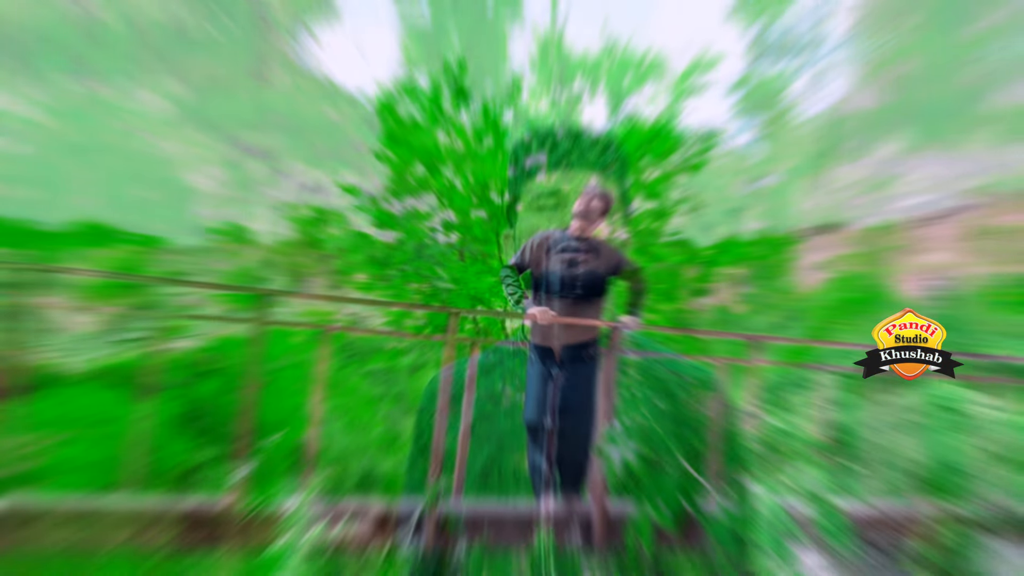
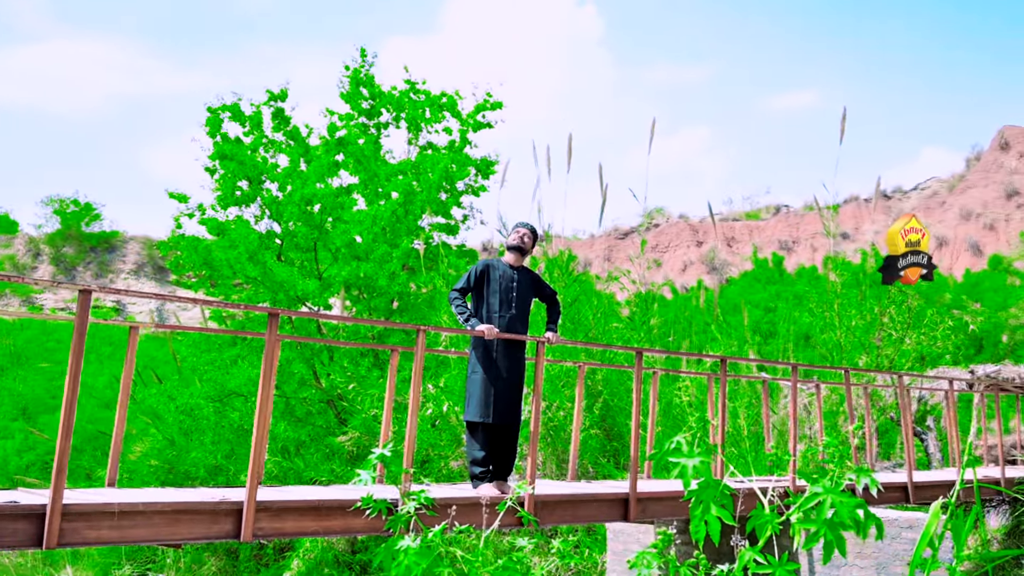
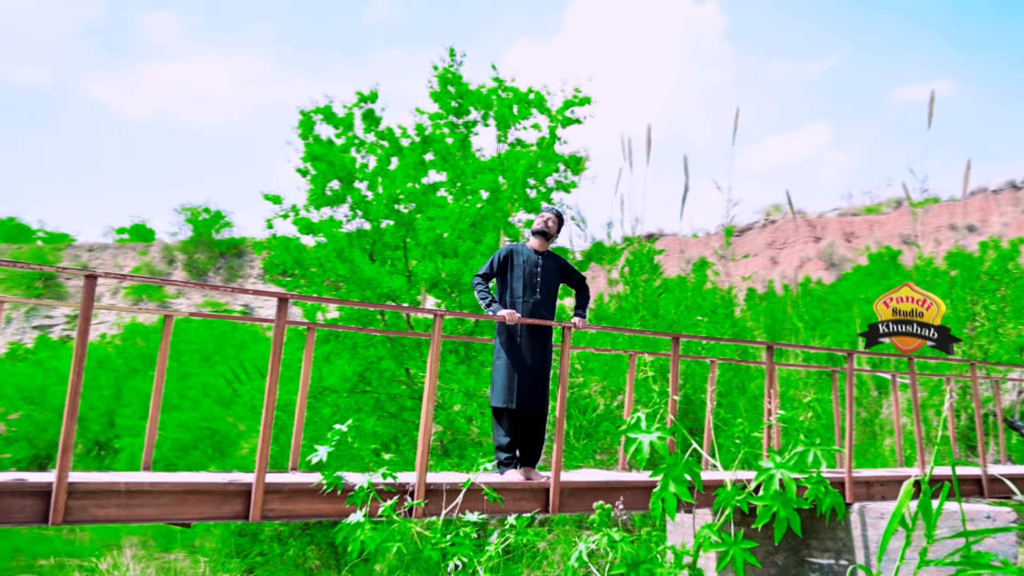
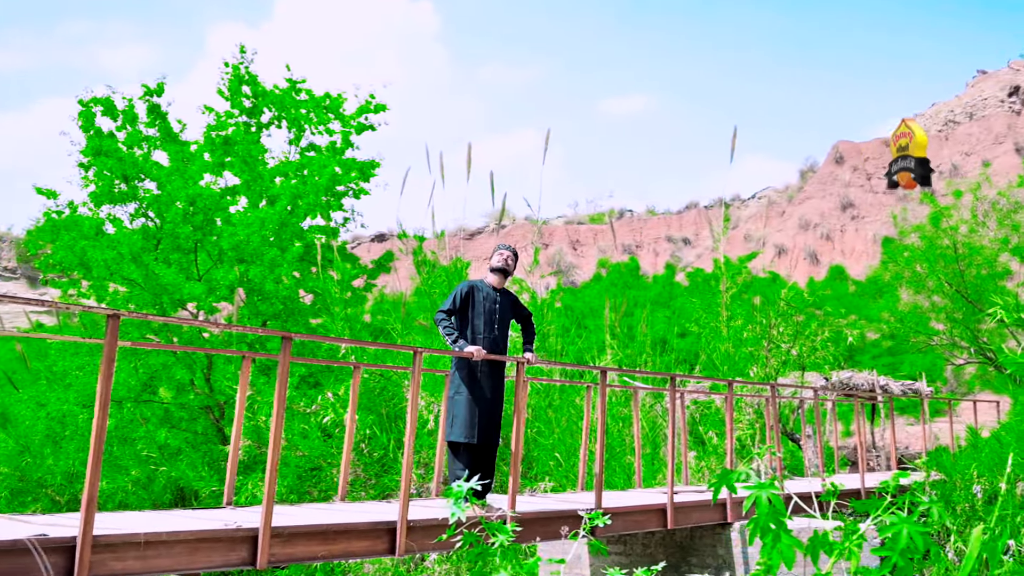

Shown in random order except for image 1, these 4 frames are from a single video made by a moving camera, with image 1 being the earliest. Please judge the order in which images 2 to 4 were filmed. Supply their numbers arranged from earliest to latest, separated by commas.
3, 2, 4
